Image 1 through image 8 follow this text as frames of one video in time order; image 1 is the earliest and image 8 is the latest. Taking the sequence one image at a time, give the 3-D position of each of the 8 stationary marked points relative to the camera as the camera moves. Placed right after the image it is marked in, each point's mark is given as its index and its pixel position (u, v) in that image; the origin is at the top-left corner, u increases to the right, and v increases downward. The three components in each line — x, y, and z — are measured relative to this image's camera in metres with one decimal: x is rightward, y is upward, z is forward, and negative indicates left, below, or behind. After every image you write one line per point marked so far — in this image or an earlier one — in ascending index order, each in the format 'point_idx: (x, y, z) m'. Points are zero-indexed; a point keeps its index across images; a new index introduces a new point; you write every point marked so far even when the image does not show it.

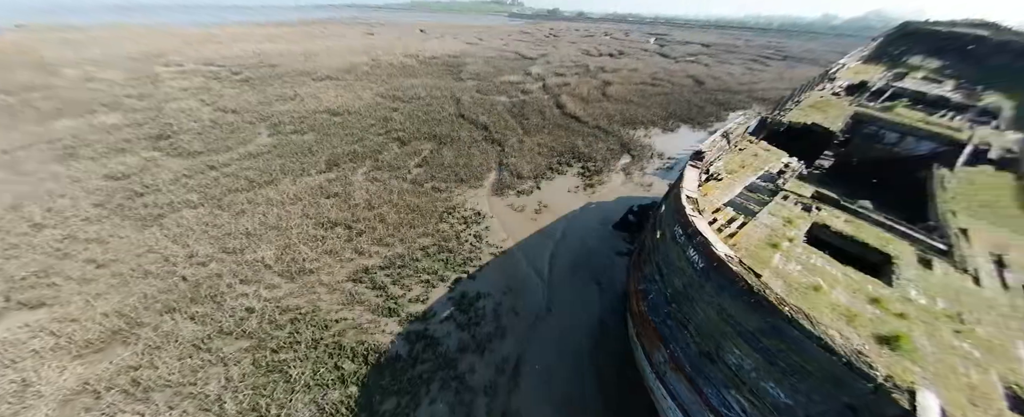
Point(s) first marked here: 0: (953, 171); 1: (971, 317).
0: (+15.0, +1.3, +10.0) m
1: (+7.4, -1.8, +4.7) m
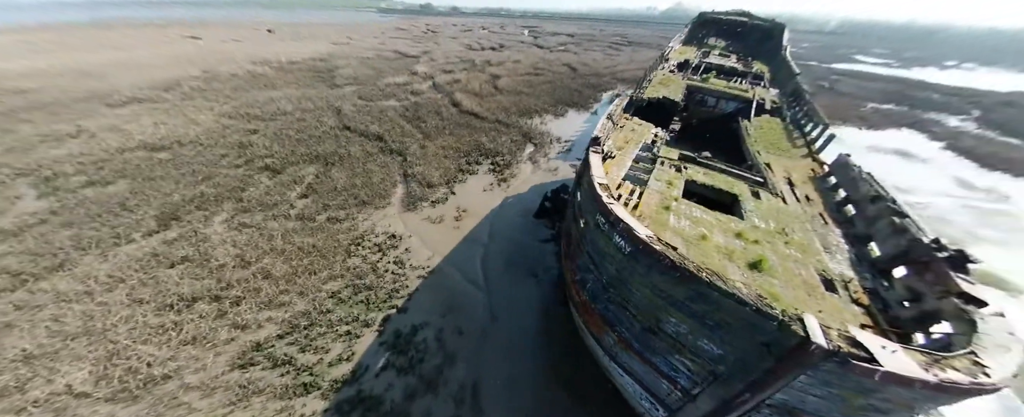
0: (+11.2, +4.0, +13.5) m
1: (+6.2, -0.5, +6.4) m
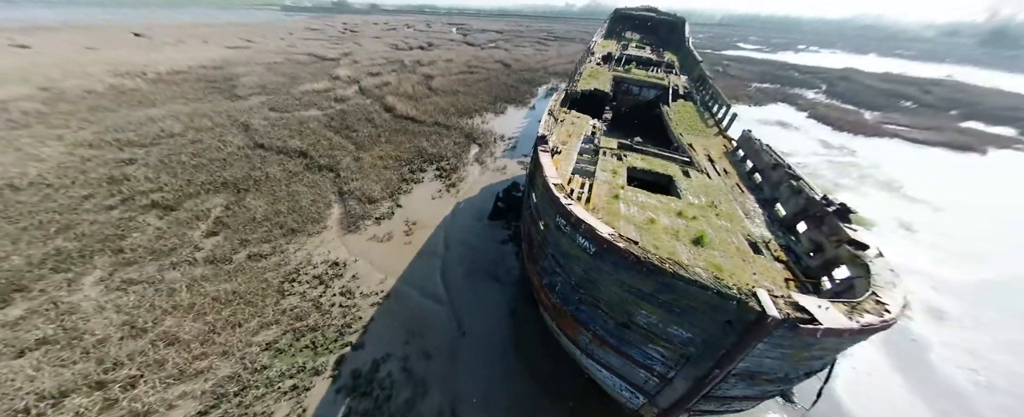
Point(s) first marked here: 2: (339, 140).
0: (+8.2, +5.2, +14.9) m
1: (+5.2, +0.1, +7.2) m
2: (-8.2, +3.2, +13.8) m
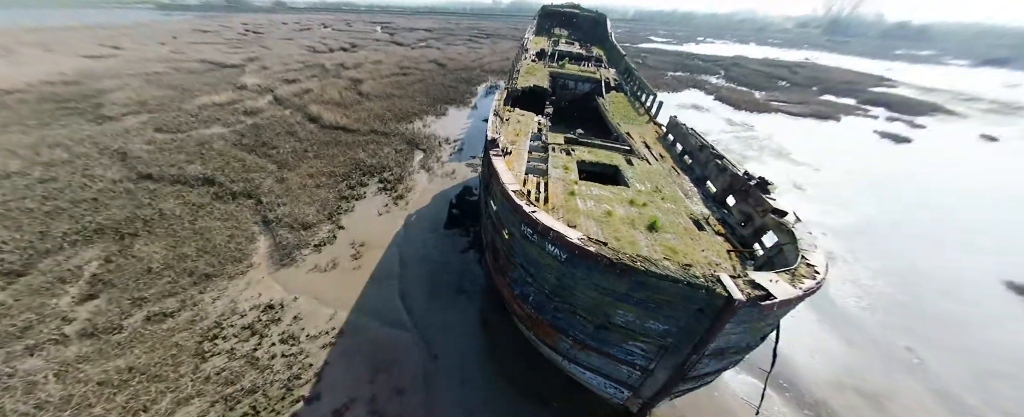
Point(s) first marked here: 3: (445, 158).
0: (+5.1, +5.9, +15.8) m
1: (+4.0, +0.5, +7.7) m
2: (-10.5, +2.0, +11.9) m
3: (-3.3, +2.5, +14.3) m
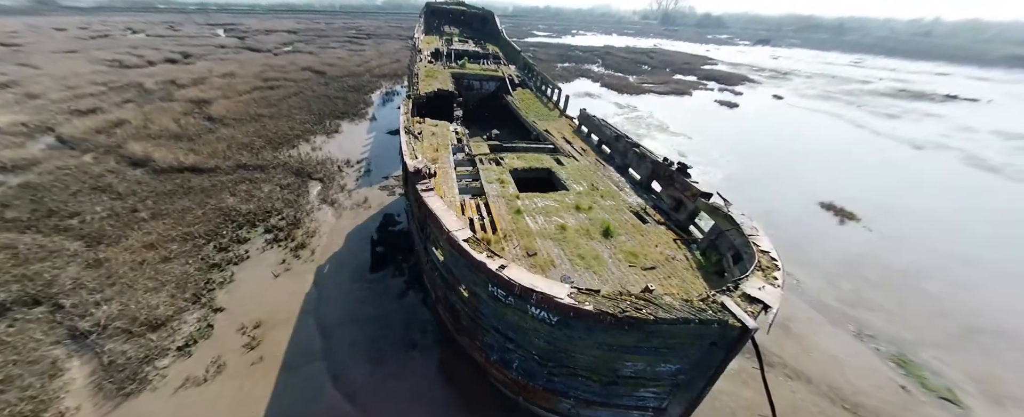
0: (+0.2, +6.0, +15.6) m
1: (+2.3, +0.6, +7.7) m
2: (-12.9, -0.8, +7.9) m
3: (-6.7, +1.0, +12.1) m
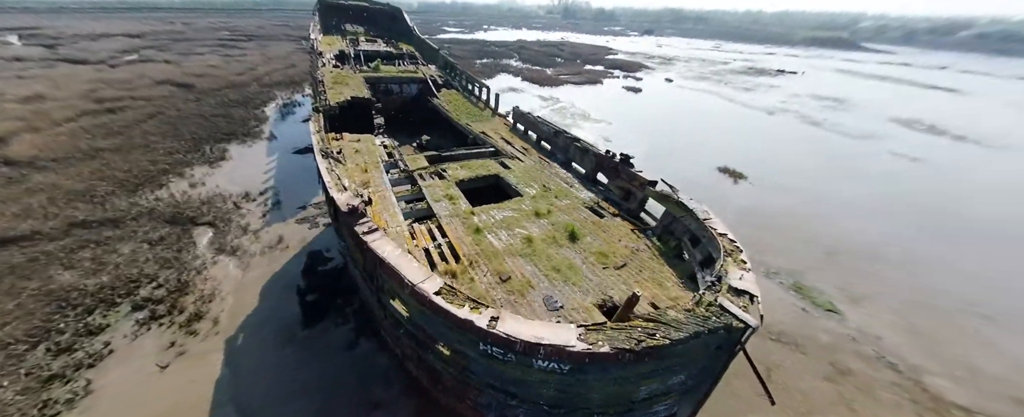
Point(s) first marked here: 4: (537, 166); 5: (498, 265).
0: (-3.6, +5.5, +14.6) m
1: (+0.9, +0.6, +7.6) m
2: (-13.5, -3.2, +4.5) m
3: (-8.8, -0.5, +9.9) m
4: (+0.7, +1.2, +8.6) m
5: (-0.2, -0.9, +4.6) m
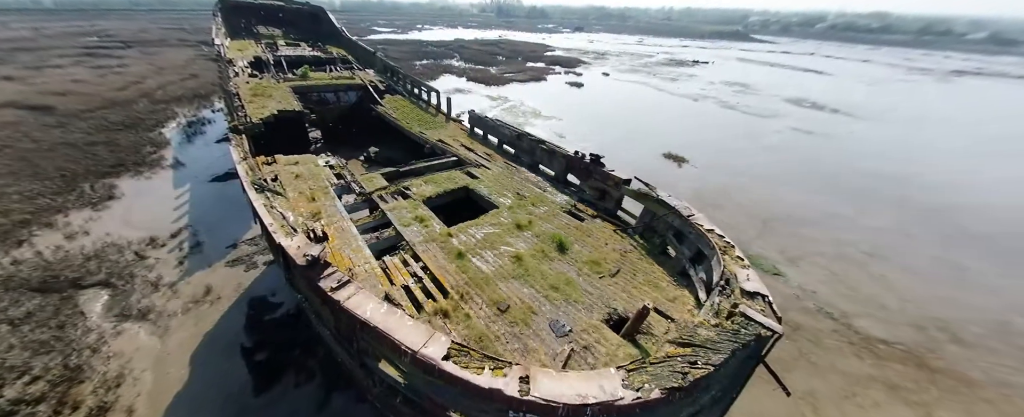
0: (-5.9, +4.8, +13.5) m
1: (+0.2, +0.4, +7.2) m
2: (-13.0, -5.0, +2.1) m
3: (-9.5, -1.8, +8.1) m
4: (-0.2, +1.0, +8.3) m
5: (-0.3, -1.2, +4.1) m
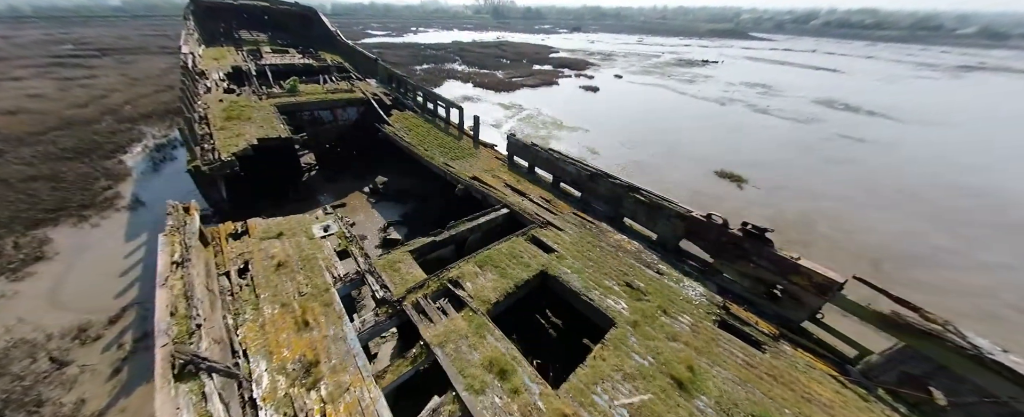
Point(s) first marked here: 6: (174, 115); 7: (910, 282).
0: (-4.4, +3.1, +10.9) m
1: (+1.9, -1.1, +4.7) m
2: (-11.2, -6.8, -0.6) m
3: (-7.8, -3.6, +5.4) m
4: (+1.4, -0.6, +5.7) m
5: (+1.4, -2.8, +1.6) m
6: (-21.1, +5.9, +18.1) m
7: (+13.5, -2.5, +10.0) m
